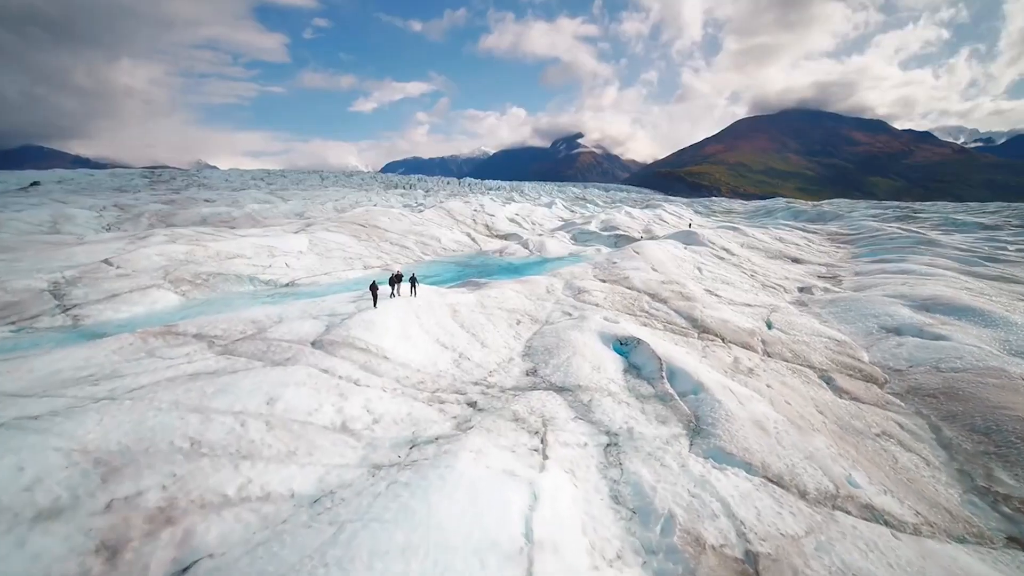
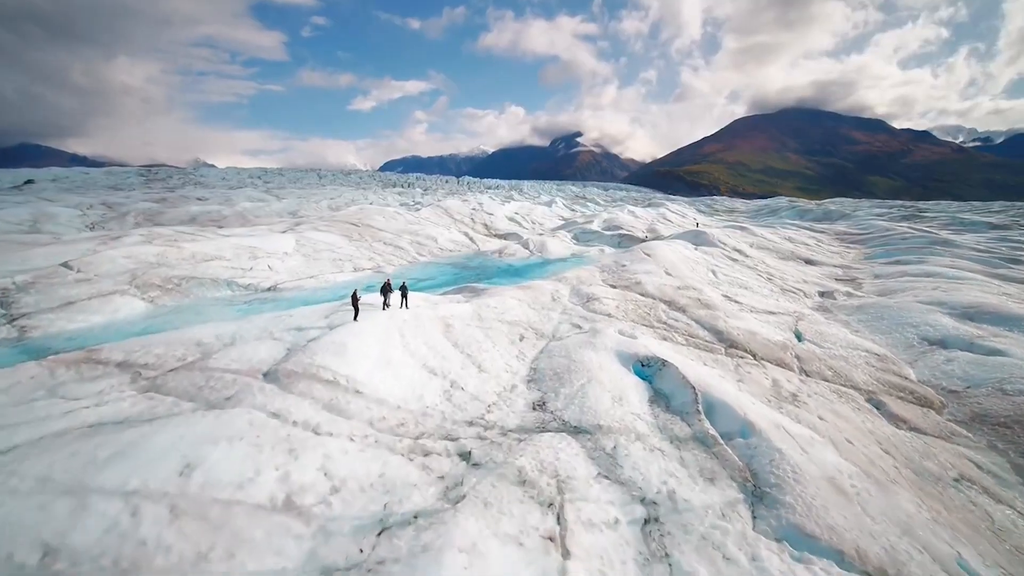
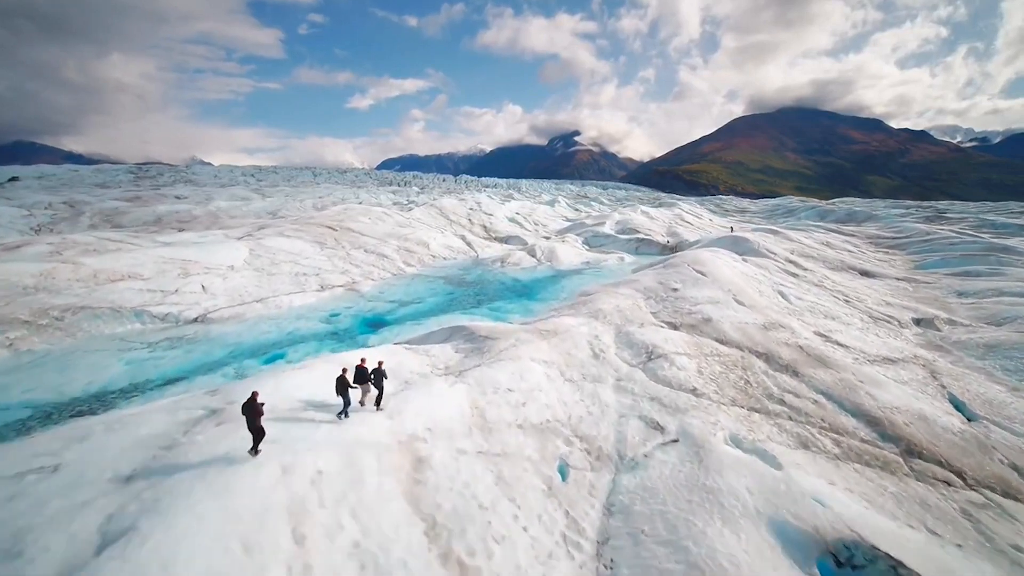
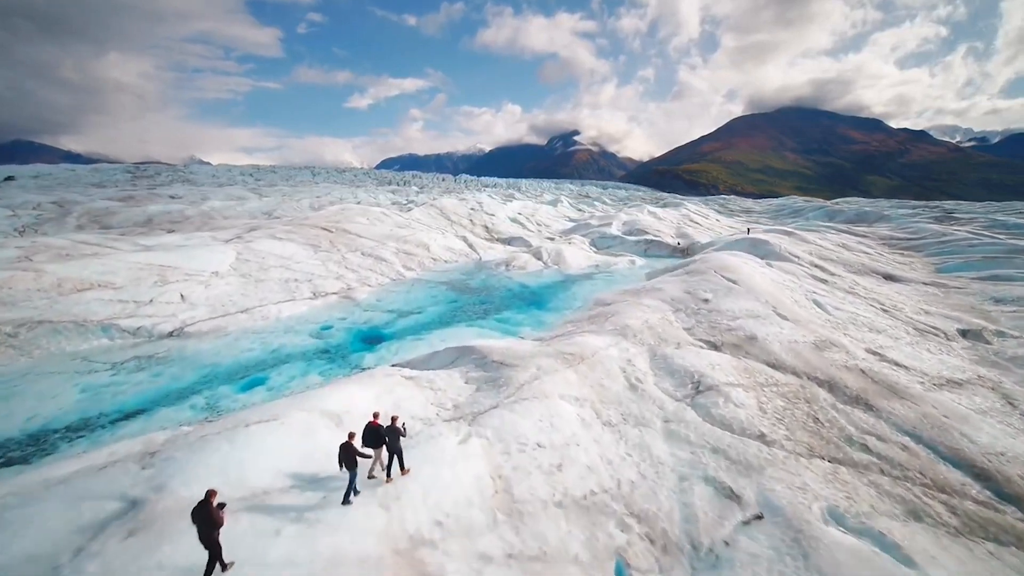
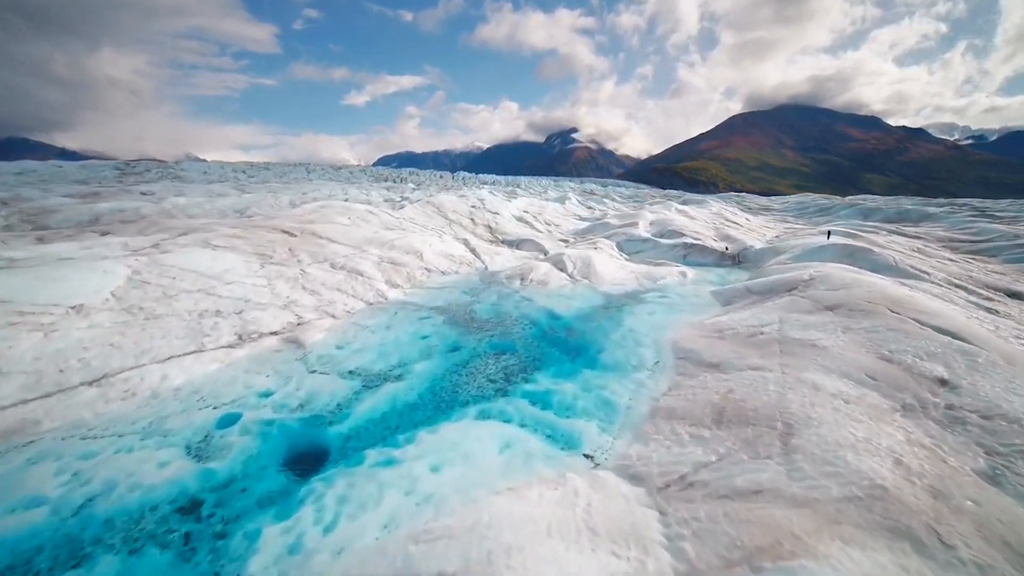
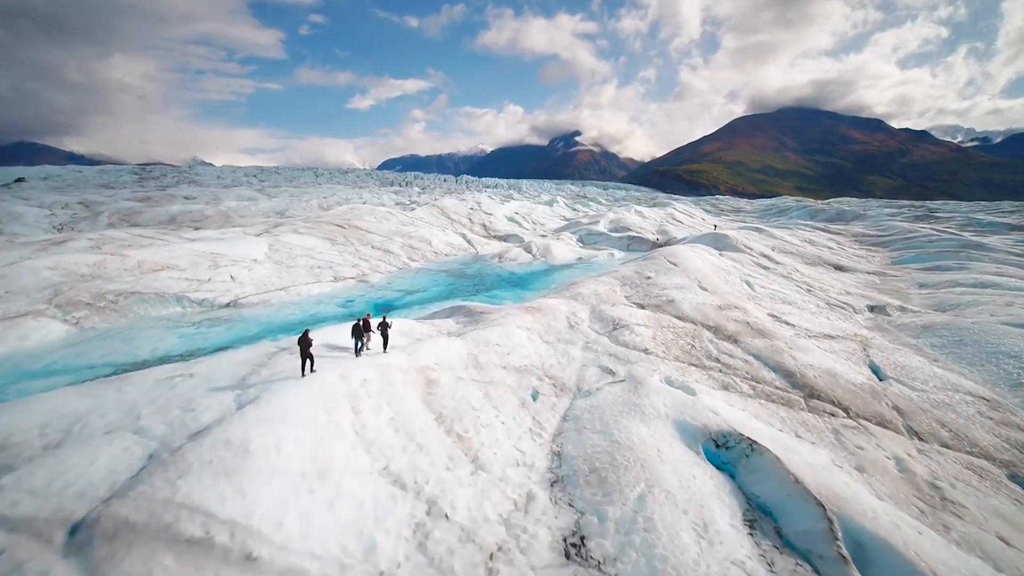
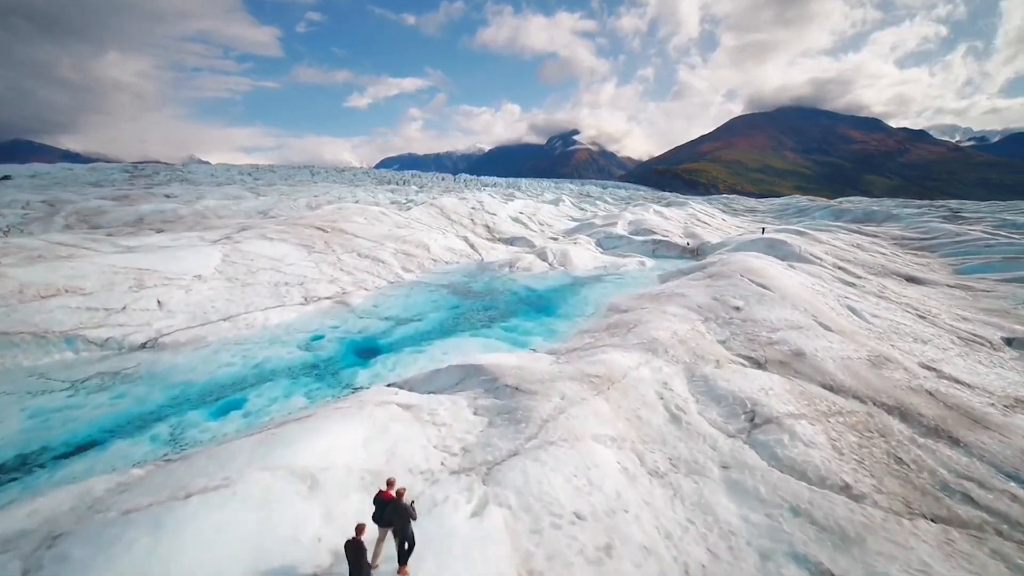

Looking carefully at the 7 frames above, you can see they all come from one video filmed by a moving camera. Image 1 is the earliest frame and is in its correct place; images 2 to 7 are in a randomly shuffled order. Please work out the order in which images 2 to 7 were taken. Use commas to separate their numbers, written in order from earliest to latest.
2, 6, 3, 4, 7, 5
